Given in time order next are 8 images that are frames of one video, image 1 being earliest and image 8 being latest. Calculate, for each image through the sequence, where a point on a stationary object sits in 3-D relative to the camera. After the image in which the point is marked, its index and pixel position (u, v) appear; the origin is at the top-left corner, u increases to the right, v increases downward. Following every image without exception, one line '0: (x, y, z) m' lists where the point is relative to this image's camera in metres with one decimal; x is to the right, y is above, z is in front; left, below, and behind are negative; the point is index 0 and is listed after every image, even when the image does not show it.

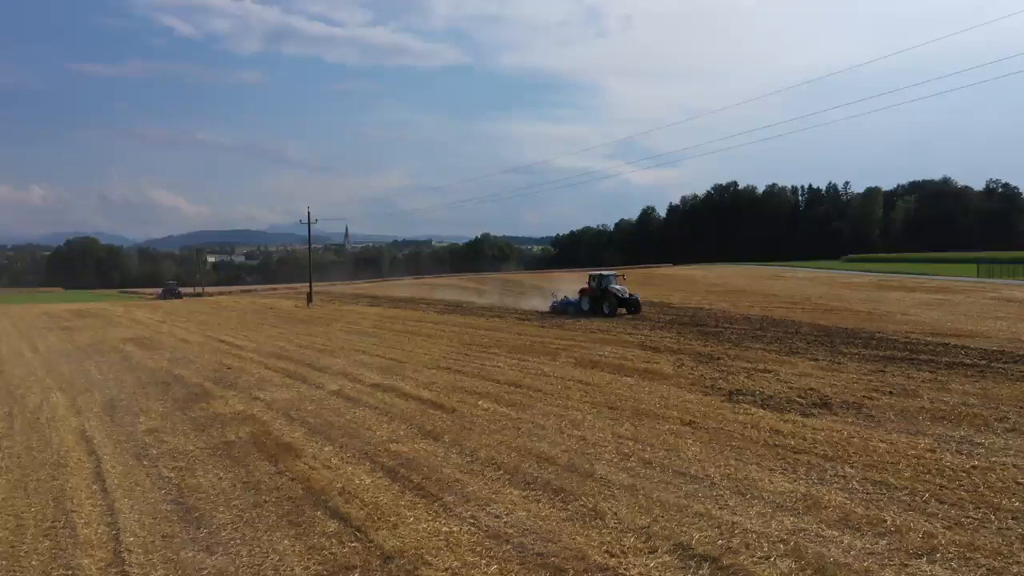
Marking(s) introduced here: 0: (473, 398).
0: (-0.7, -2.0, +15.4) m
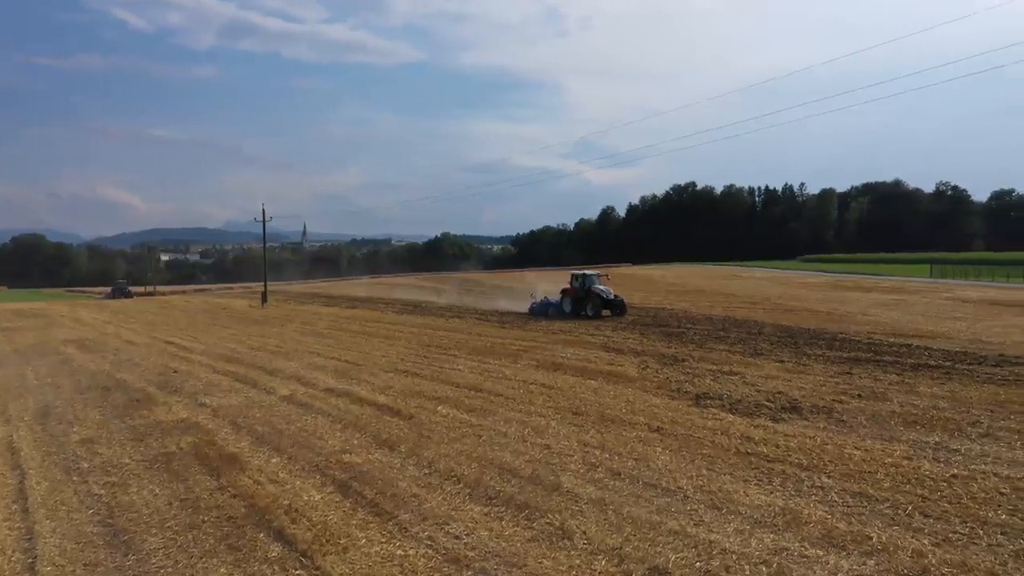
0: (-1.4, -2.0, +14.7) m
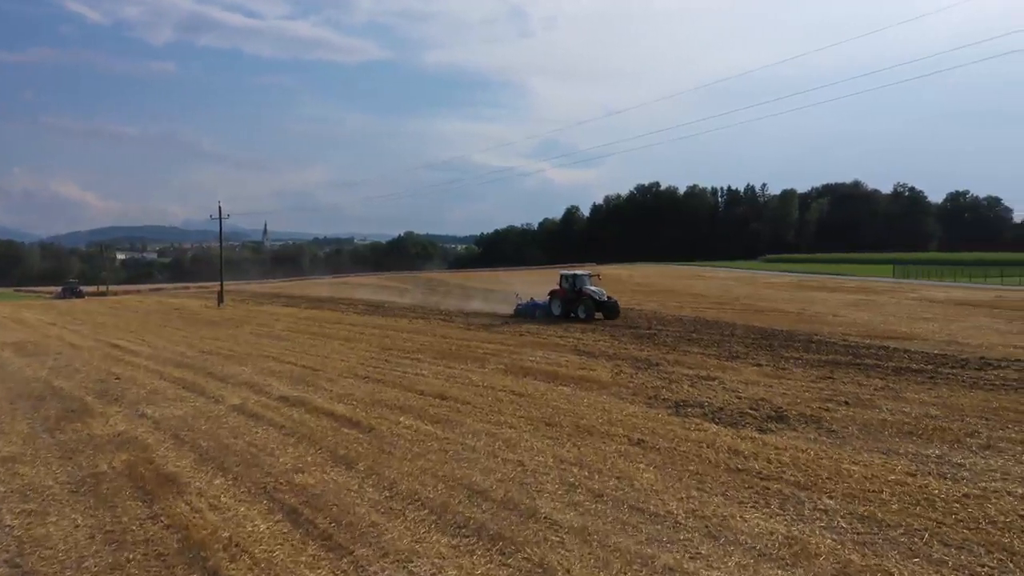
0: (-1.9, -2.1, +13.7) m
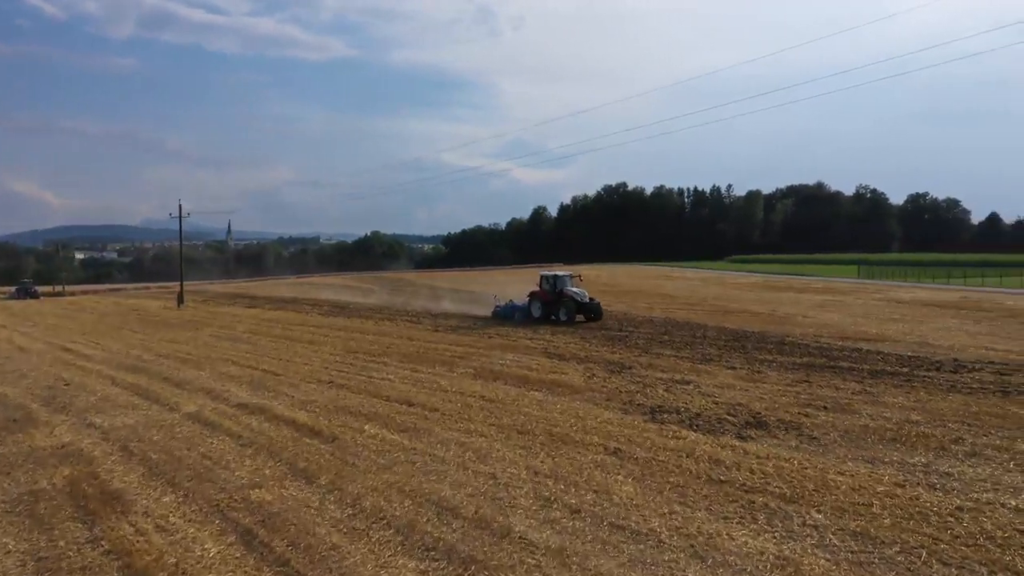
0: (-2.4, -2.1, +13.0) m
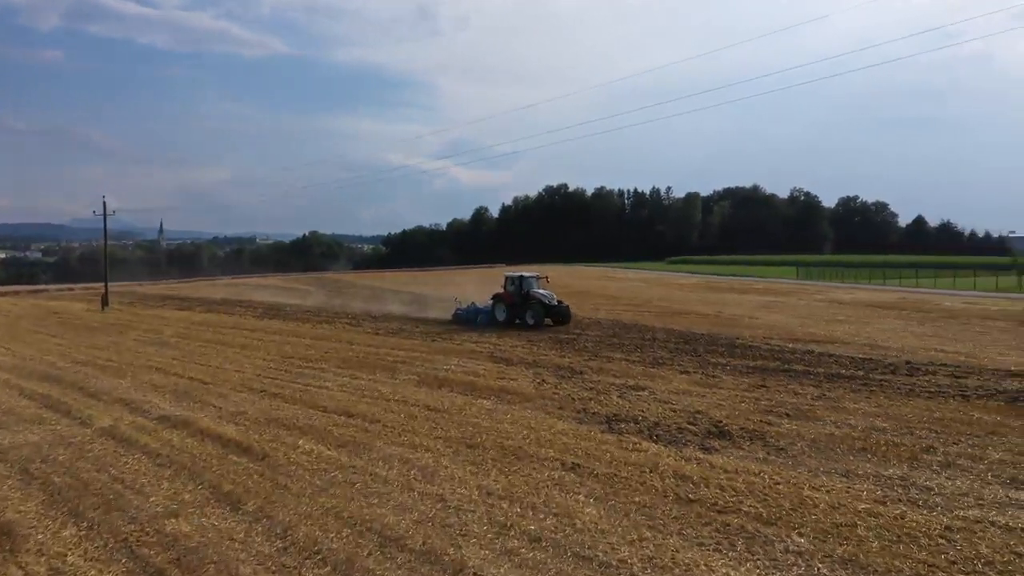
0: (-3.2, -2.1, +11.9) m
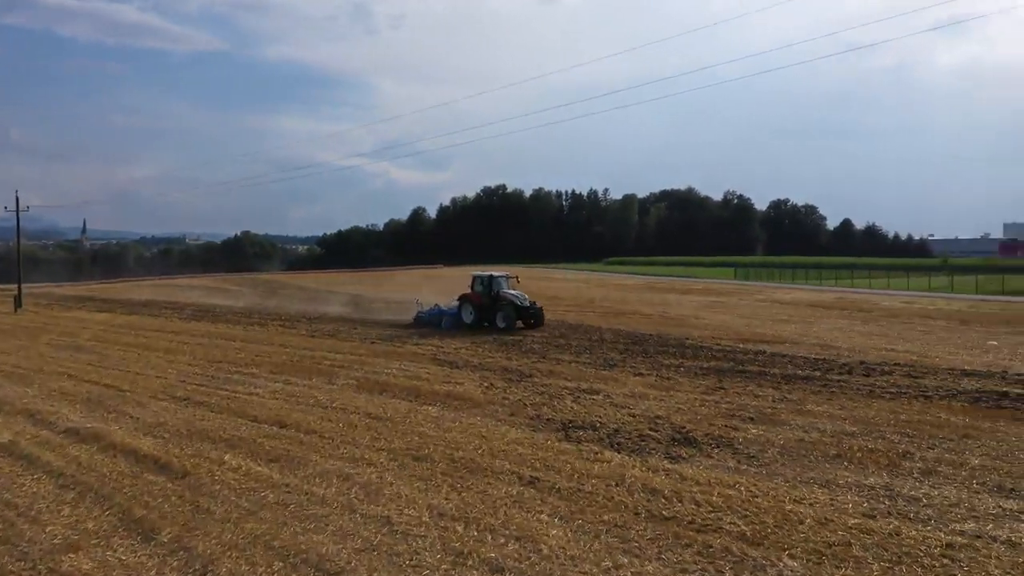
0: (-3.8, -2.1, +10.8) m
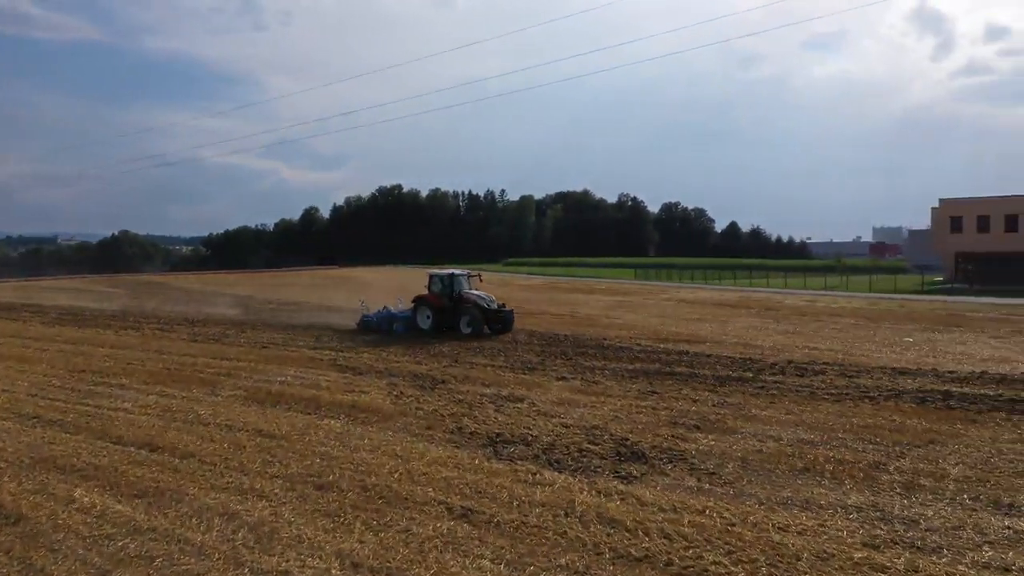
0: (-4.6, -2.0, +8.7) m
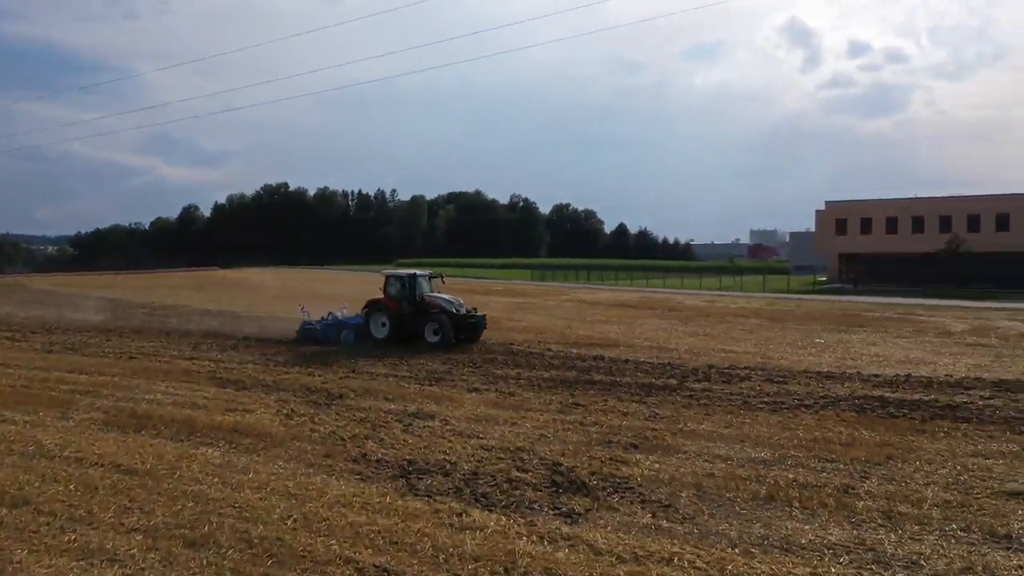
0: (-5.3, -2.1, +6.6) m
